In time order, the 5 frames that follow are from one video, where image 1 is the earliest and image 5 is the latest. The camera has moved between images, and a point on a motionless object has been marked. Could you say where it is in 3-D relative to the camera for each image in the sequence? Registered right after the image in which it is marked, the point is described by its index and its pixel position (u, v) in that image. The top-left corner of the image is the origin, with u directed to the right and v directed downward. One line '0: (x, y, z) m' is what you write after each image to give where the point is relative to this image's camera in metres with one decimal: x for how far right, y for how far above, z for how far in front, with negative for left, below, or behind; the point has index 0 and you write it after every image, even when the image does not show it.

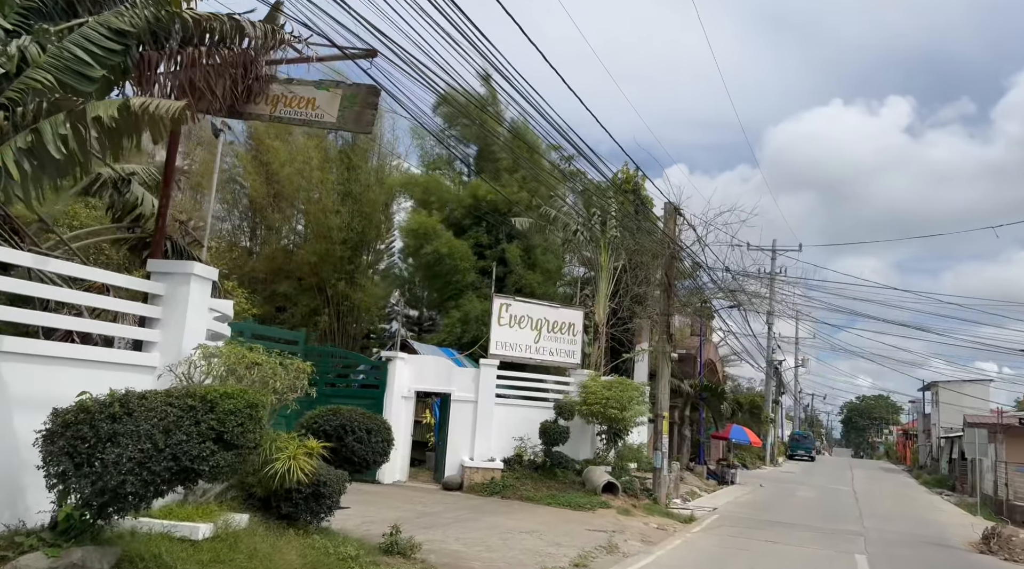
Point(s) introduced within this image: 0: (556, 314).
0: (+1.0, -0.7, +18.5) m
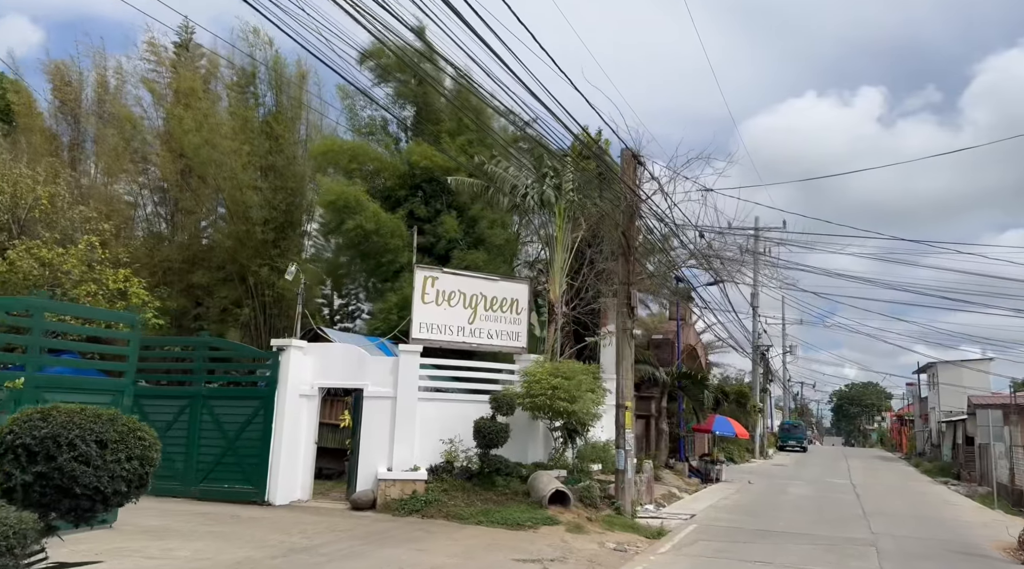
0: (-0.3, -0.1, +15.3) m
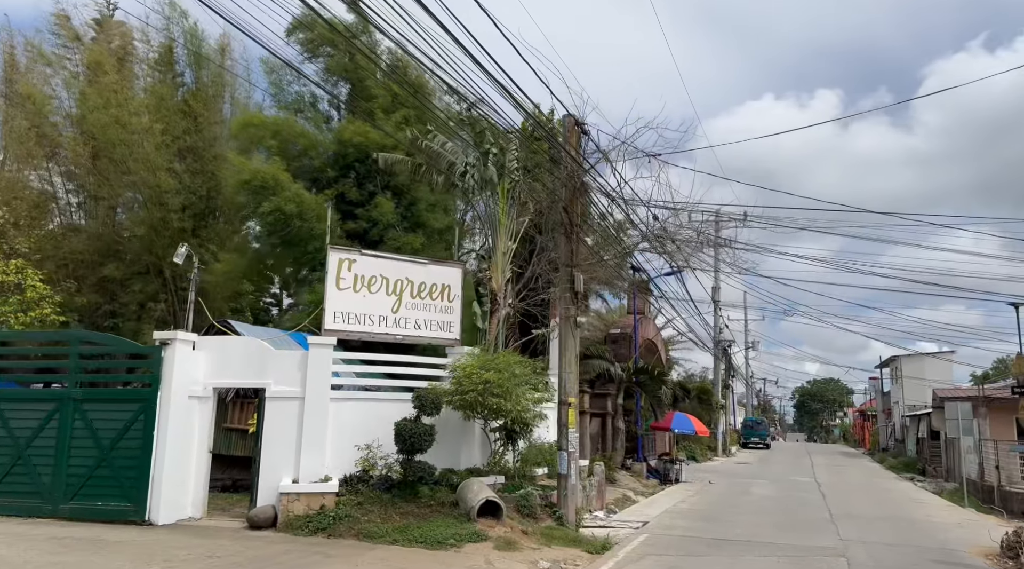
0: (-1.5, +0.2, +13.6) m
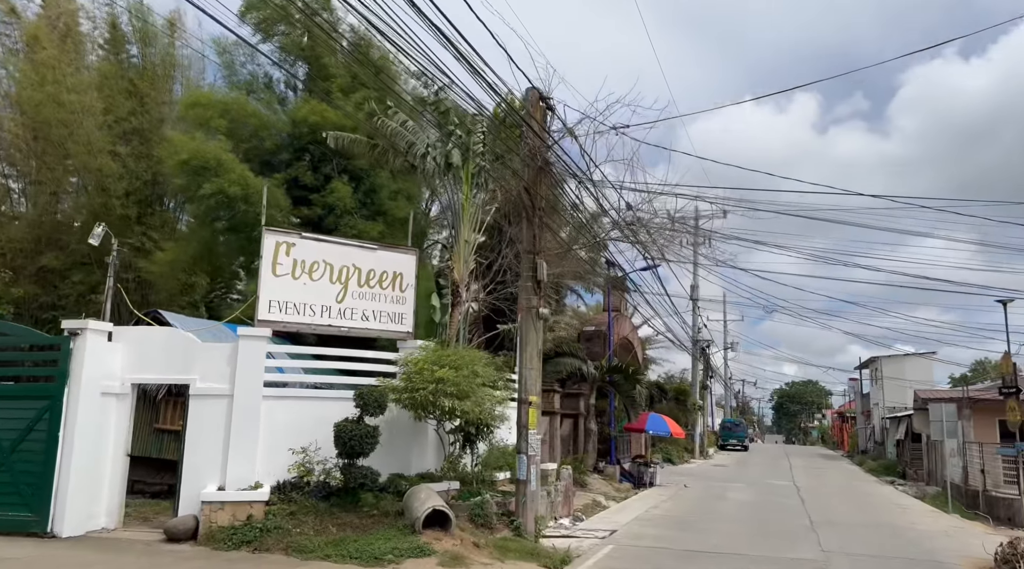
0: (-2.1, +0.4, +12.5) m
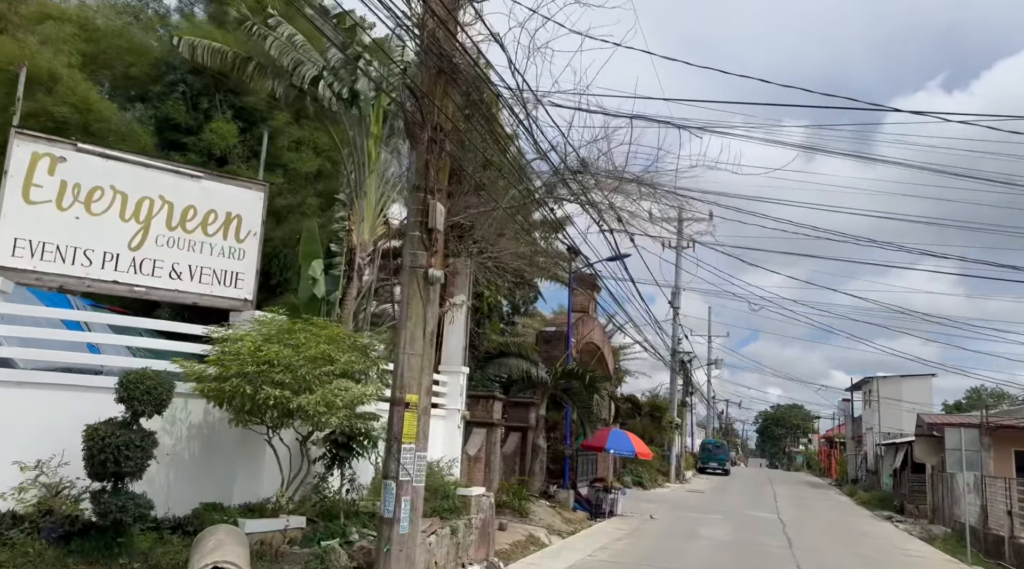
0: (-3.4, +1.0, +8.8) m
